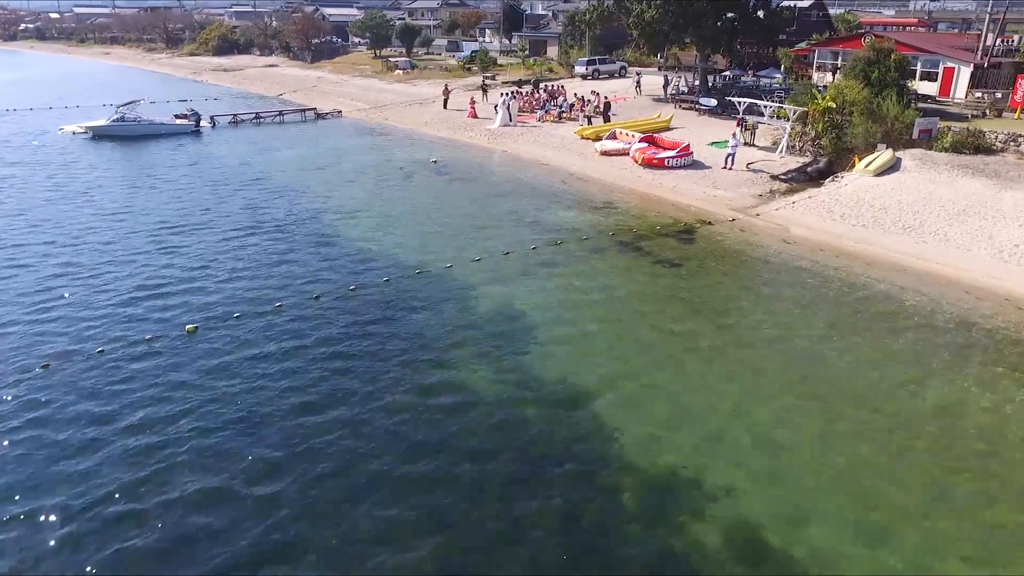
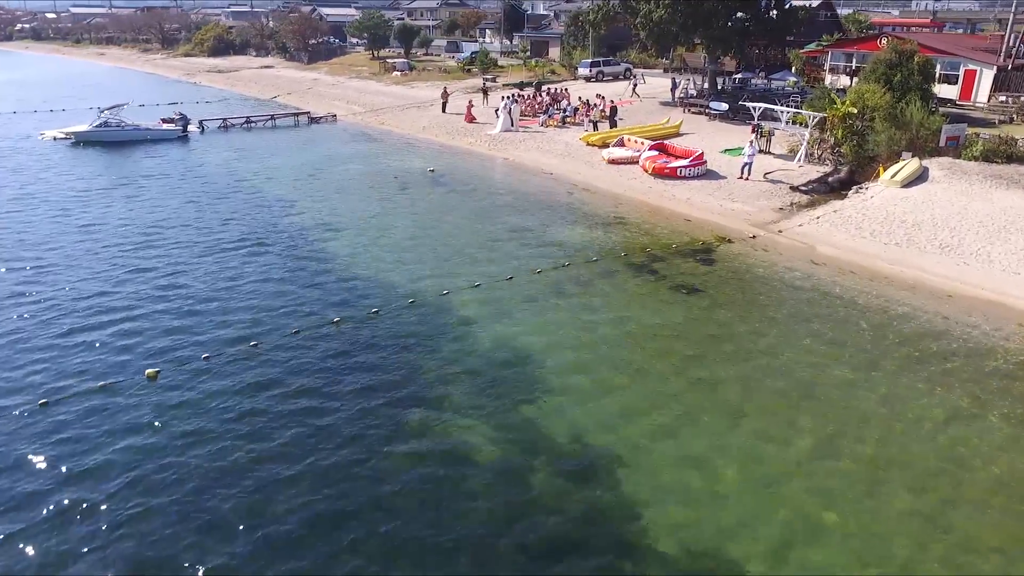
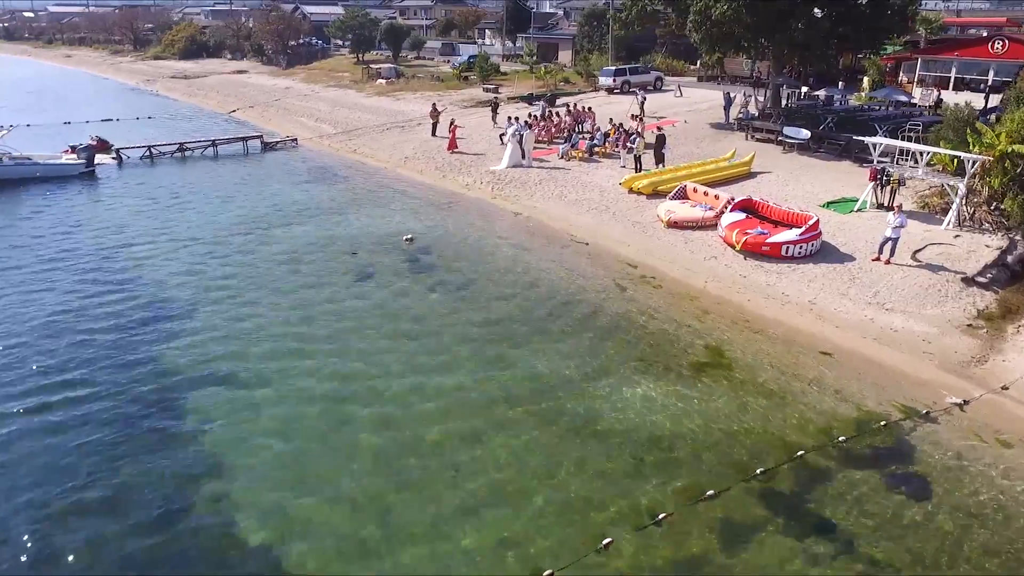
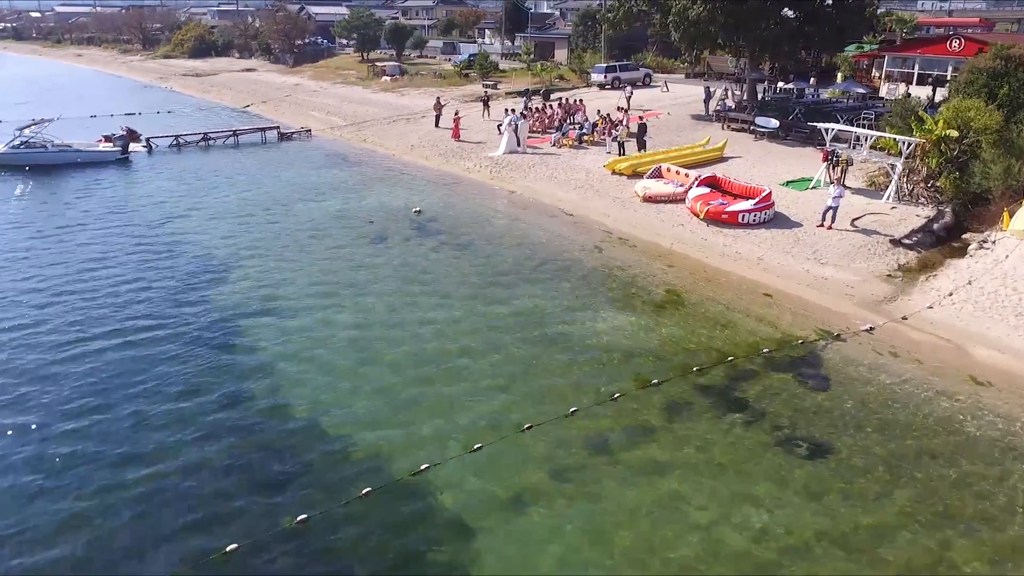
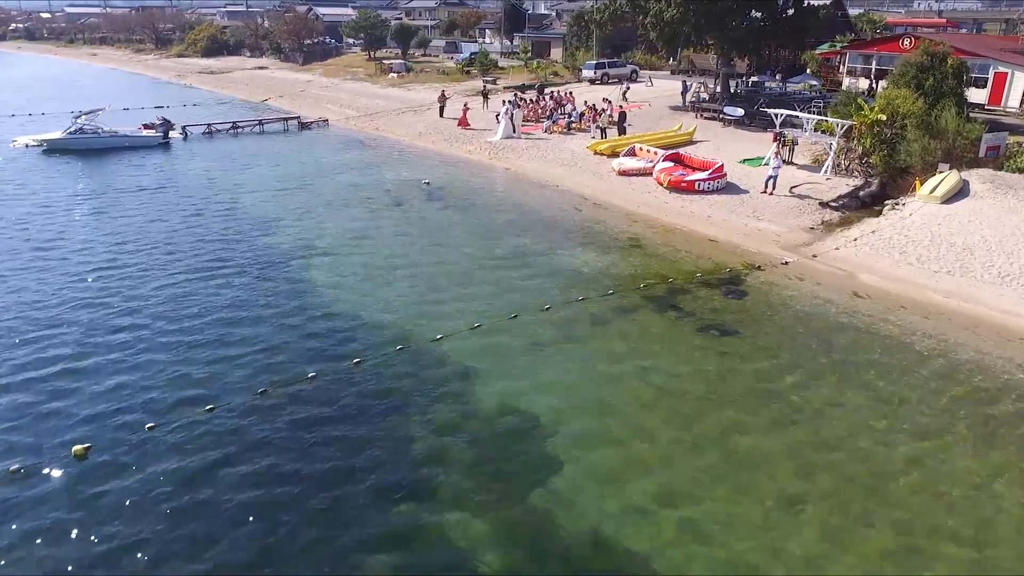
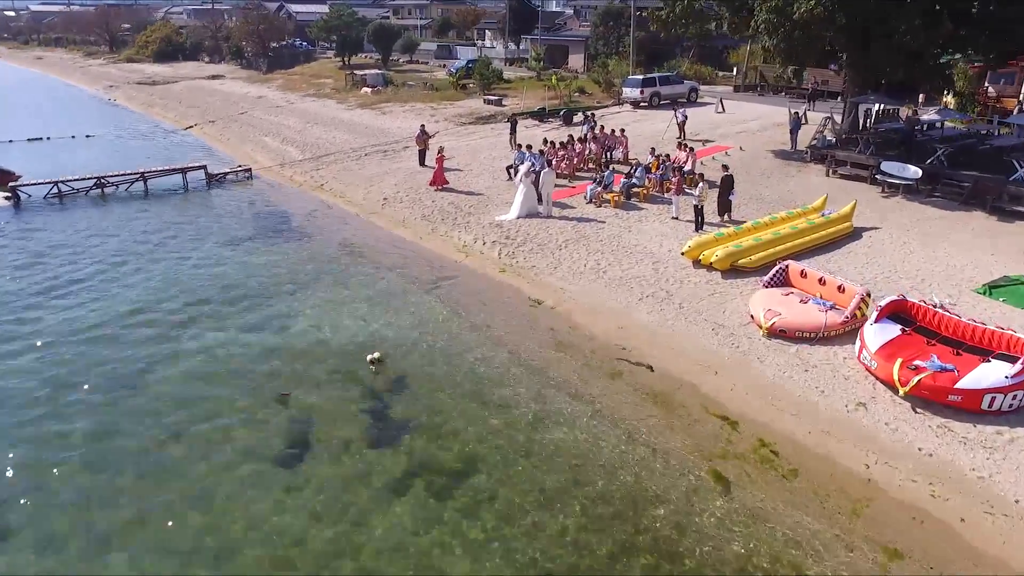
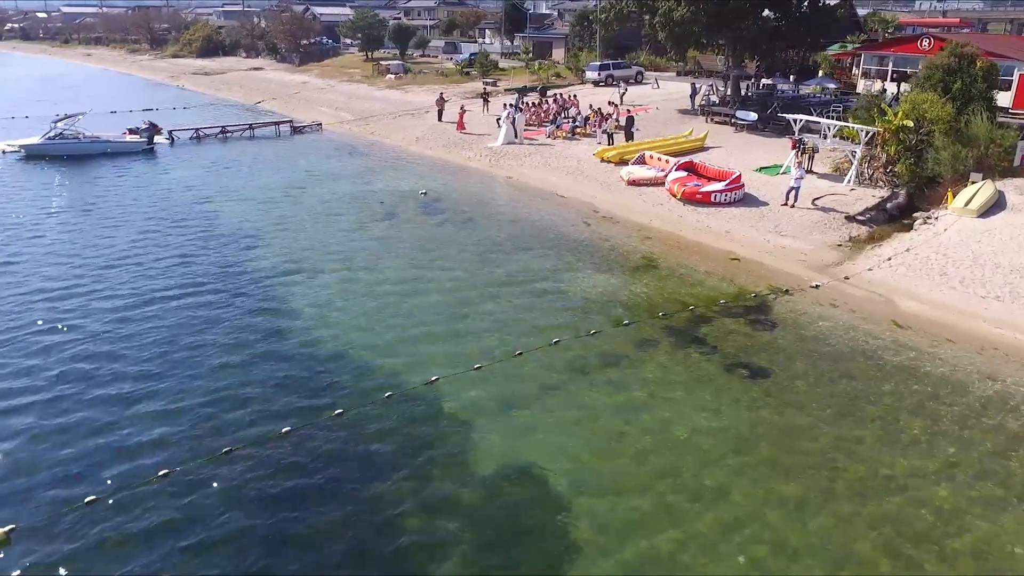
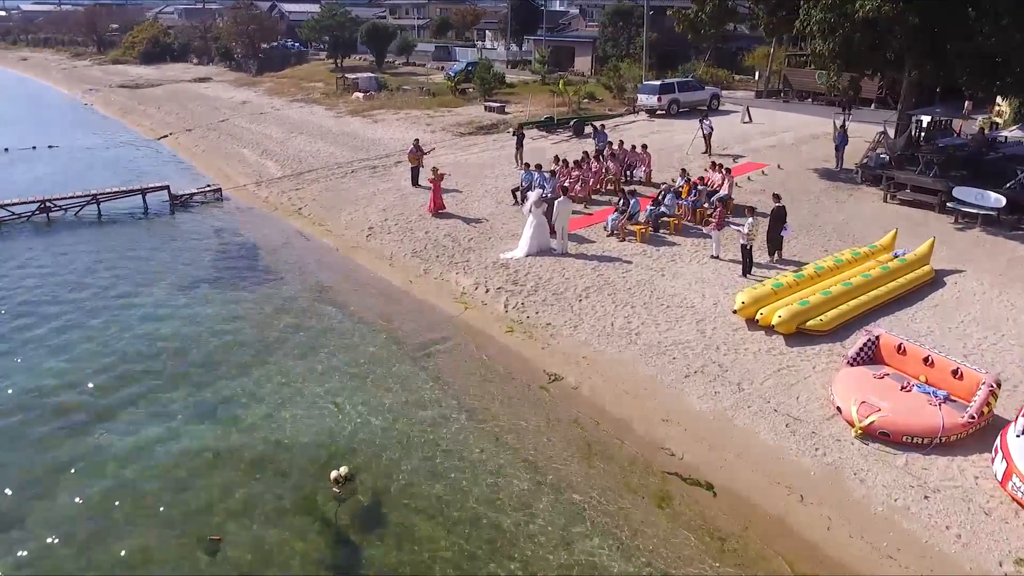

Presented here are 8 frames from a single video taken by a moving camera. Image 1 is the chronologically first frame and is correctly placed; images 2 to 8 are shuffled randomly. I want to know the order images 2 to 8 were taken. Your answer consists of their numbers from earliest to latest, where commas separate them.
2, 5, 7, 4, 3, 6, 8
